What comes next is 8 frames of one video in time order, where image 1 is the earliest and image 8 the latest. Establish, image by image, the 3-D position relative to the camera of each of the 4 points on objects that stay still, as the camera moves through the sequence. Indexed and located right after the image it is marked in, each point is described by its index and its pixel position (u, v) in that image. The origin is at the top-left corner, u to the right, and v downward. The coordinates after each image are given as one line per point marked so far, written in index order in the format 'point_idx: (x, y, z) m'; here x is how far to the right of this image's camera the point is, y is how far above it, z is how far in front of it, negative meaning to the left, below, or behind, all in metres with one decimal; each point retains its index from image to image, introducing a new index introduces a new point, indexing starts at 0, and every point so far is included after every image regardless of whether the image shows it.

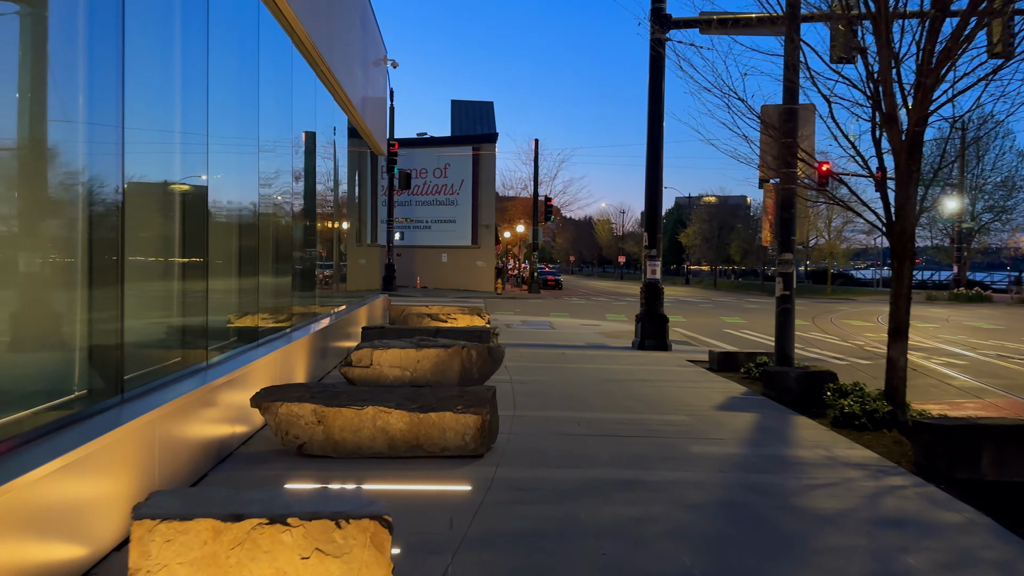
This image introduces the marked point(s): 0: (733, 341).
0: (+4.7, -1.2, +16.4) m
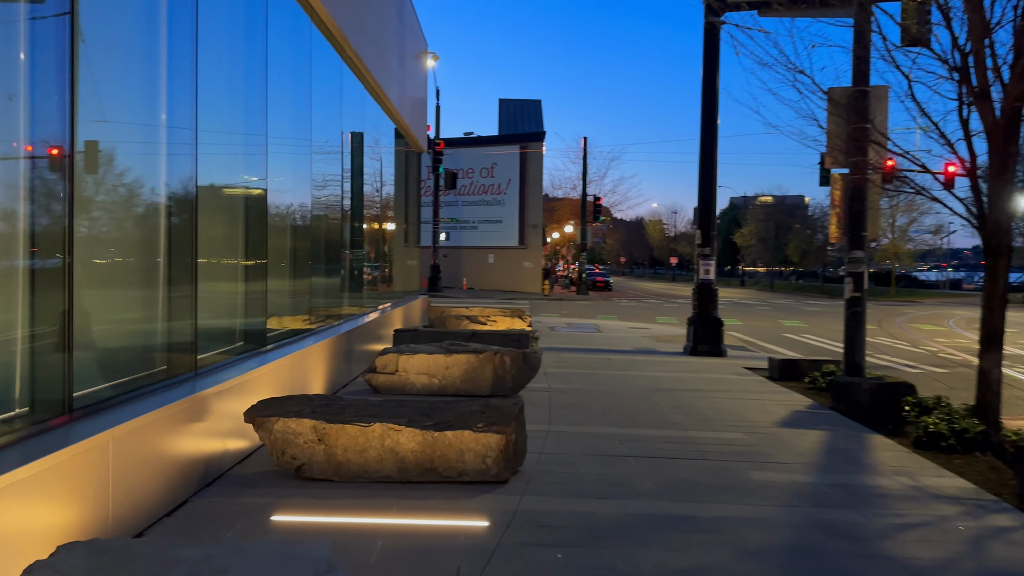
0: (+5.5, -1.2, +15.4) m
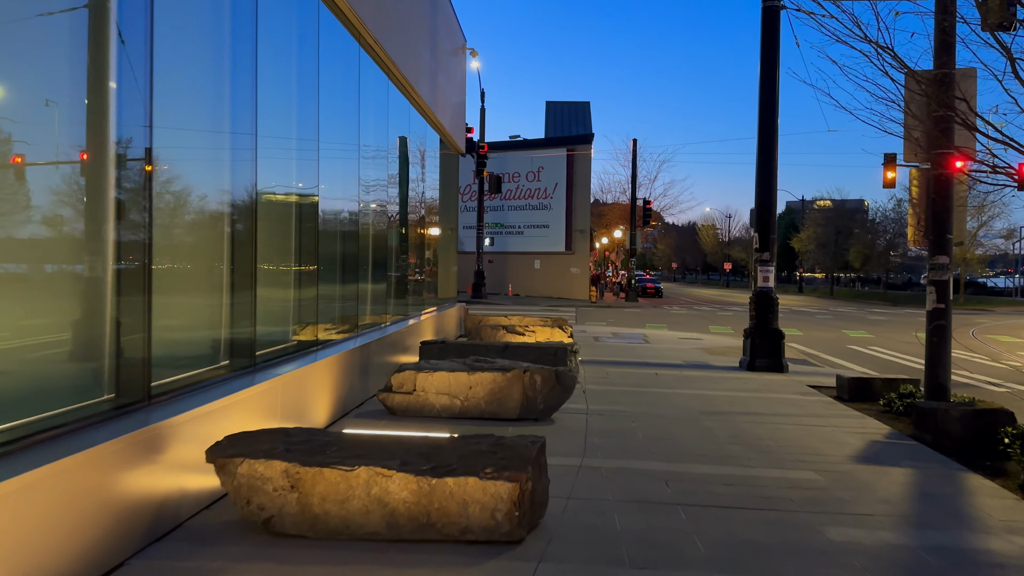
0: (+6.3, -1.3, +14.1) m
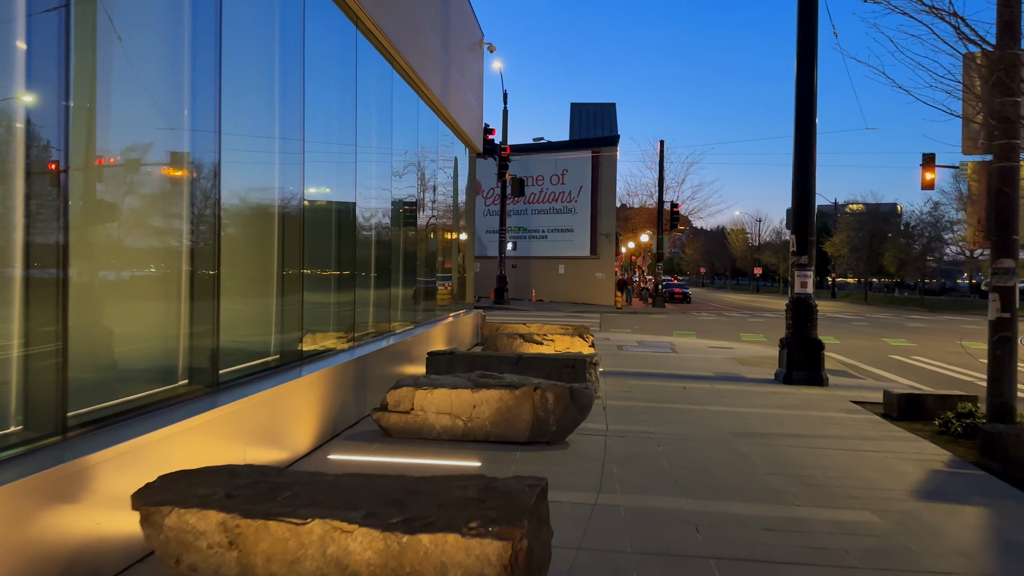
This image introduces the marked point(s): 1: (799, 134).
0: (+6.6, -1.4, +13.1) m
1: (+4.1, +2.2, +11.2) m
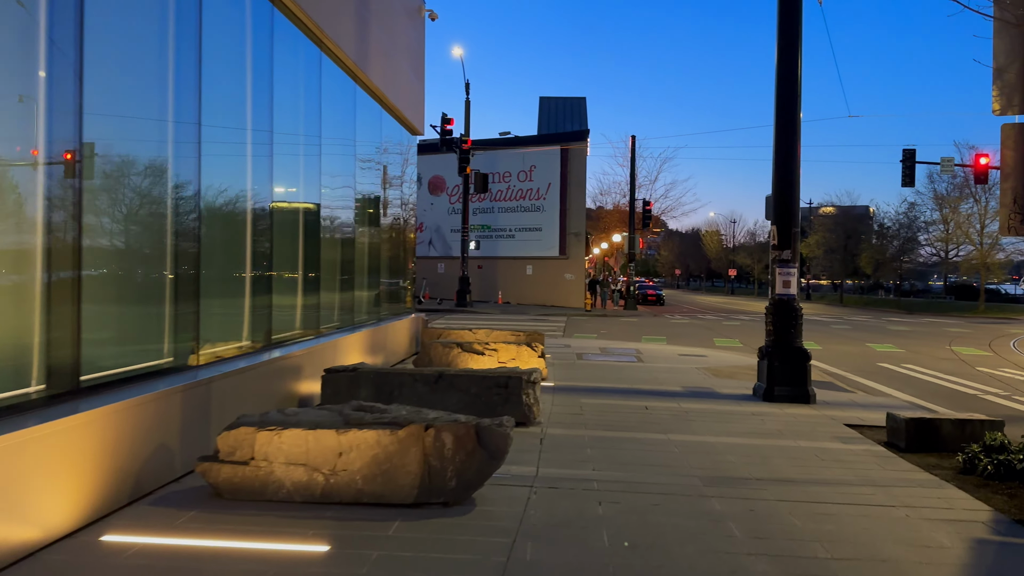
0: (+5.7, -1.5, +11.6) m
1: (+3.3, +2.2, +9.5) m
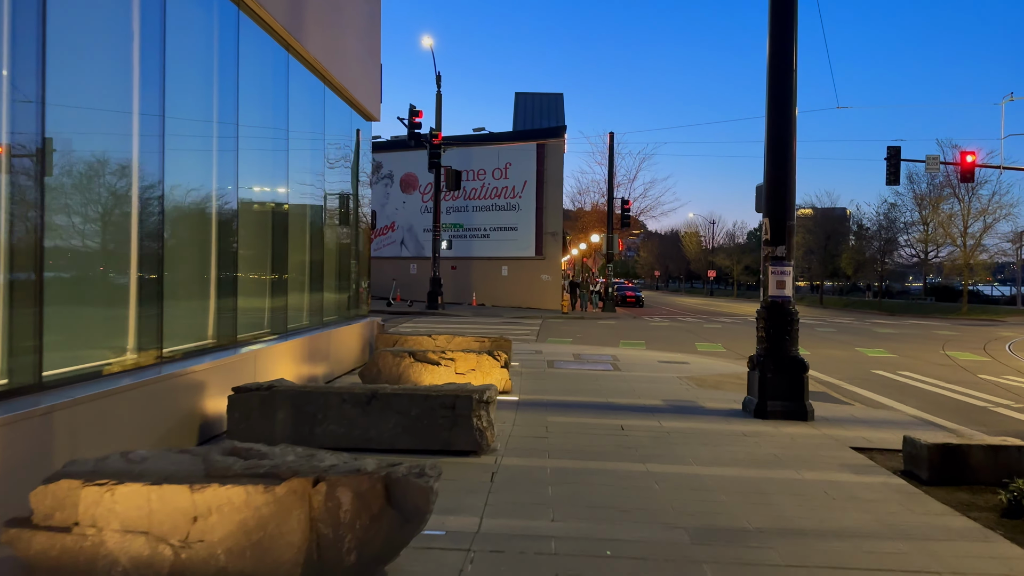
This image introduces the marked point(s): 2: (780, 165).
0: (+5.2, -1.5, +10.5) m
1: (+2.8, +2.2, +8.4) m
2: (+2.9, +1.4, +8.4) m
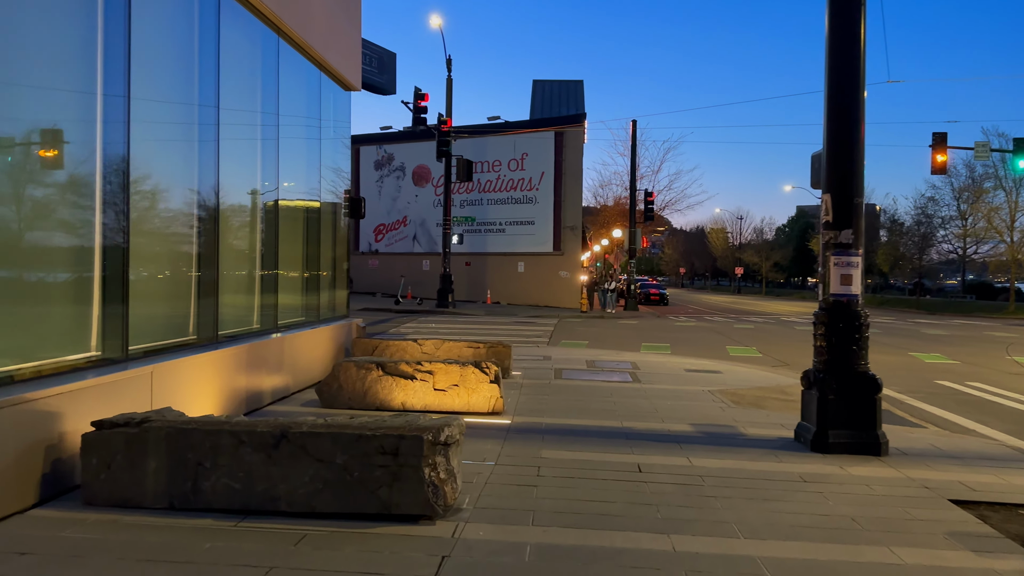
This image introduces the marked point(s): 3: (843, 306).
0: (+5.2, -1.4, +8.6) m
1: (+2.8, +2.2, +6.6) m
2: (+2.8, +1.4, +6.5) m
3: (+2.7, -0.1, +6.3) m
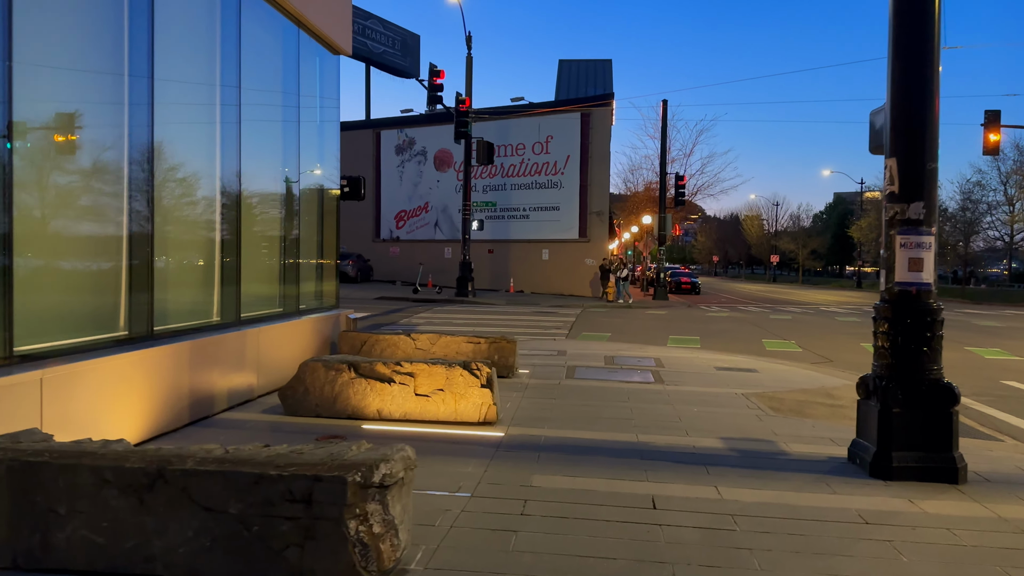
0: (+5.2, -1.3, +7.3) m
1: (+2.7, +2.3, +5.3) m
2: (+2.7, +1.5, +5.3) m
3: (+2.6, -0.1, +5.0) m
